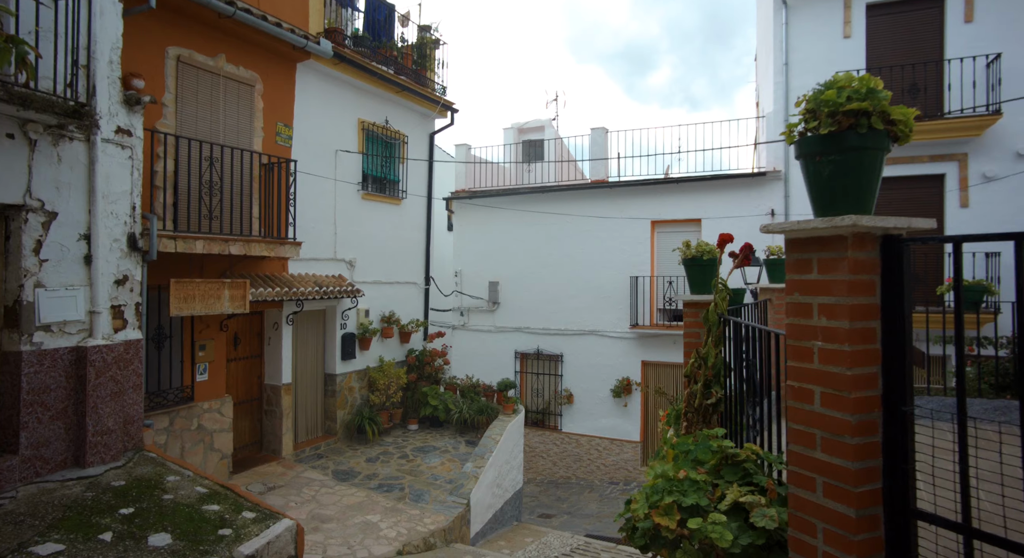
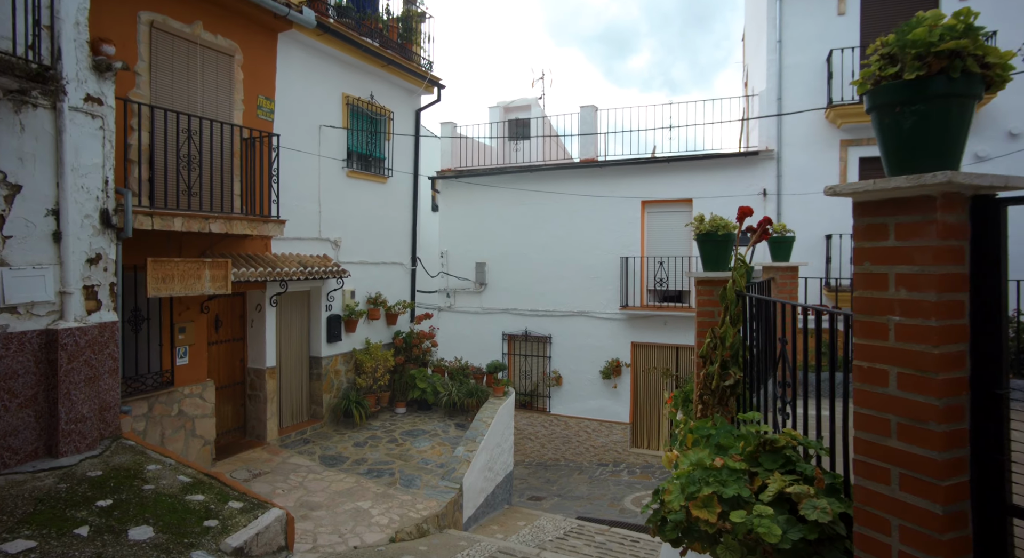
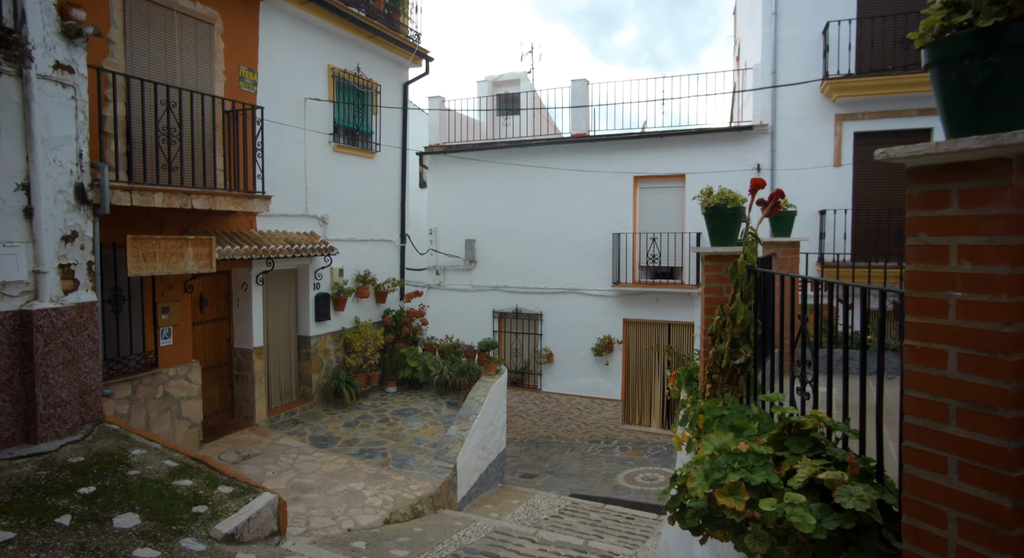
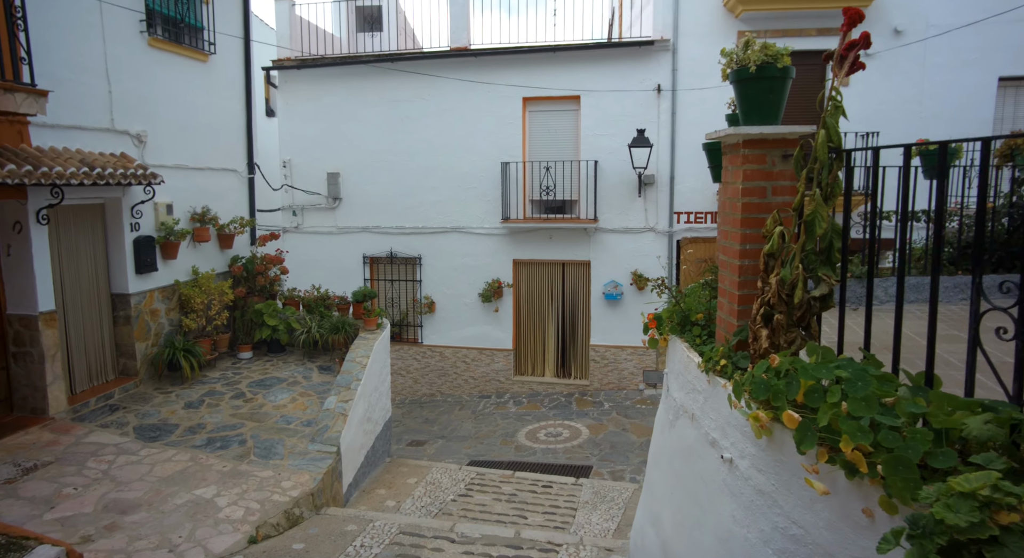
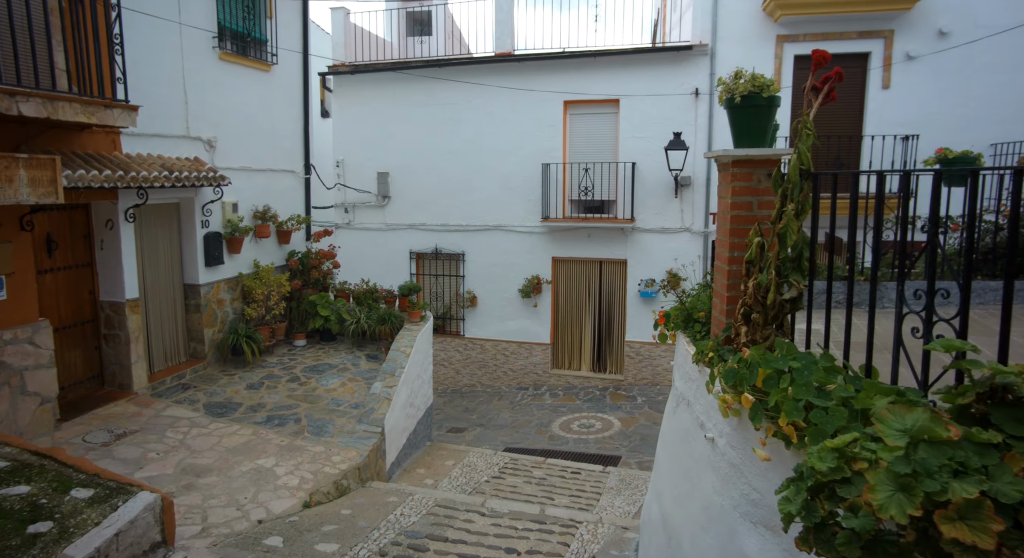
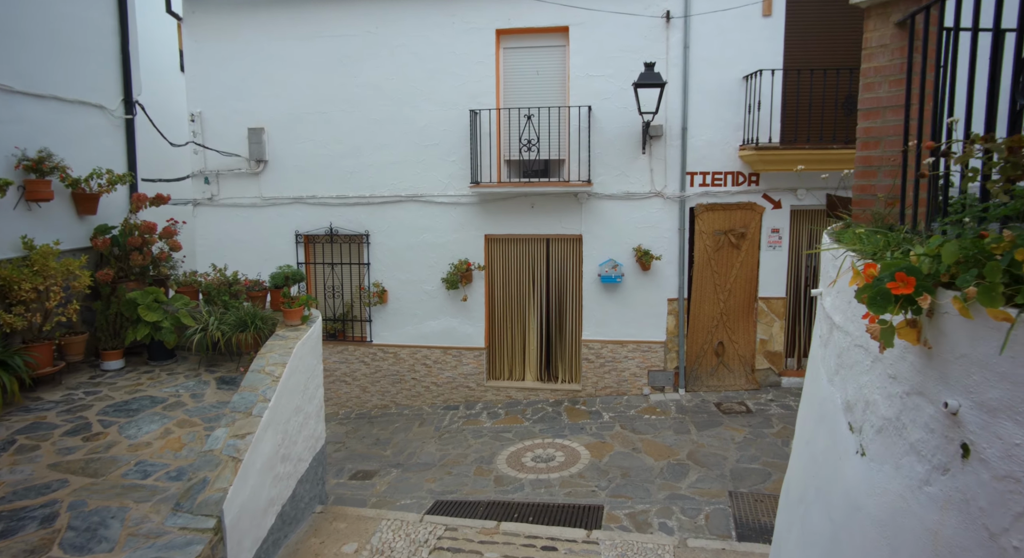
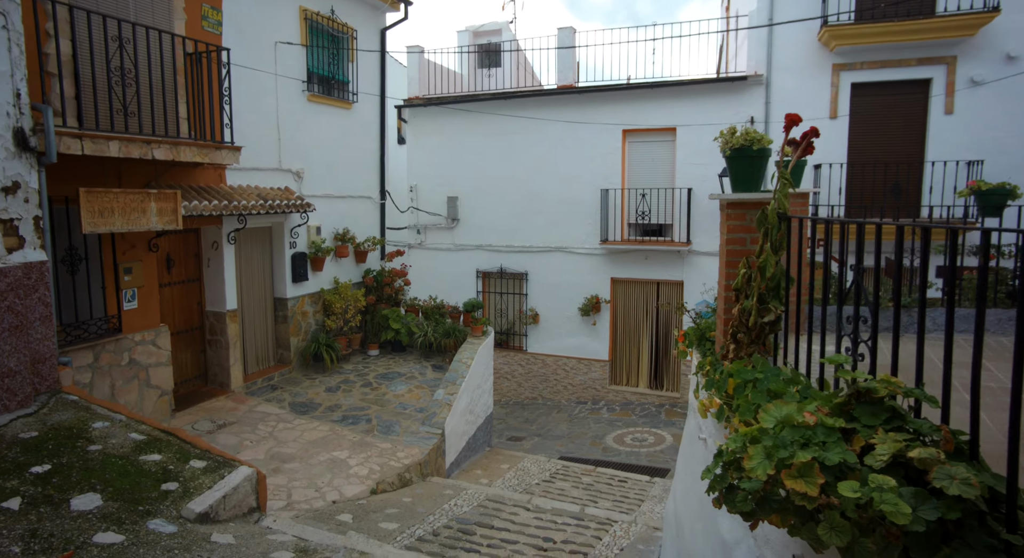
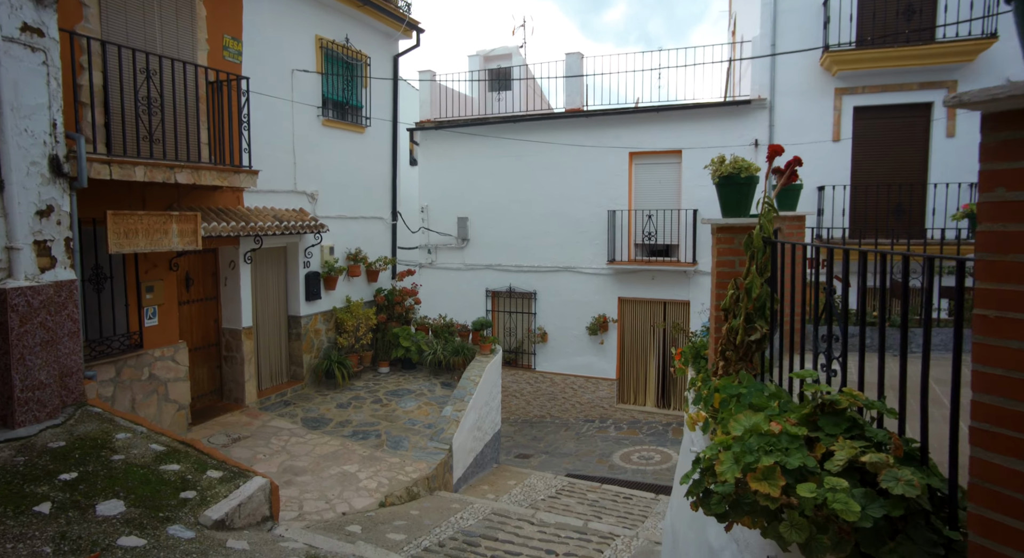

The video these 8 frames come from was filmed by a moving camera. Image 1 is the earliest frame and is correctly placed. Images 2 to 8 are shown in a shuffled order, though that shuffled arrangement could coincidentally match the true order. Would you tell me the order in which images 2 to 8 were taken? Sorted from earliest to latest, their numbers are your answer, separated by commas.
2, 3, 8, 7, 5, 4, 6
